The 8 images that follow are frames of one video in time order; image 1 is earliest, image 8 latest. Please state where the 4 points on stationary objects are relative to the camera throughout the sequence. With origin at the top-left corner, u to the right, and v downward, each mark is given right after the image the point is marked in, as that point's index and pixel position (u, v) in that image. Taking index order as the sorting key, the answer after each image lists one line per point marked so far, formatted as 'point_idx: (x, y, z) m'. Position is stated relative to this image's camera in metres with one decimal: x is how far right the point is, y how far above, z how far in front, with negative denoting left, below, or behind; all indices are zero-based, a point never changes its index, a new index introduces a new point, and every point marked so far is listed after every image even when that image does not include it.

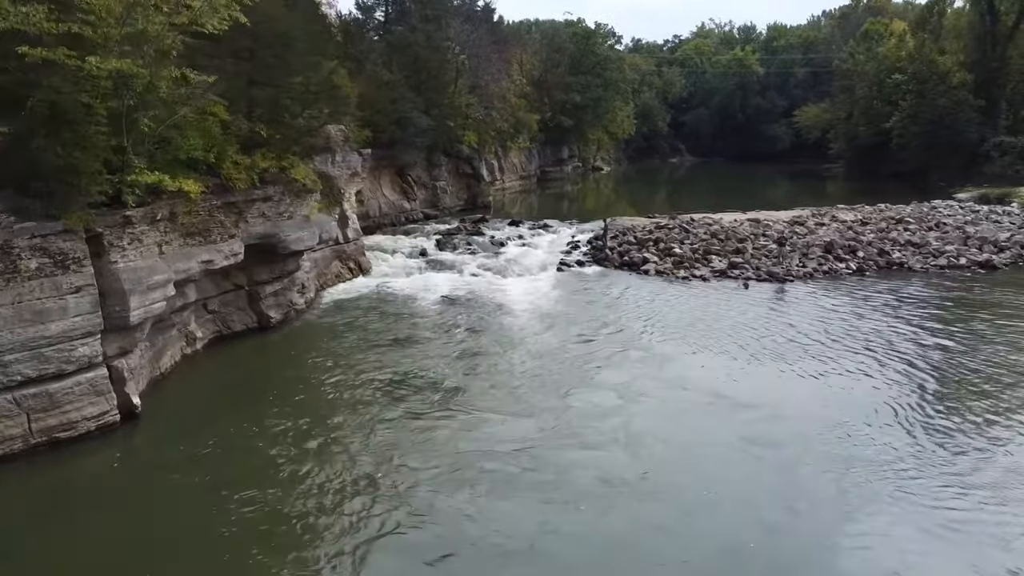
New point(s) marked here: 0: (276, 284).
0: (-5.4, +0.1, +16.4) m
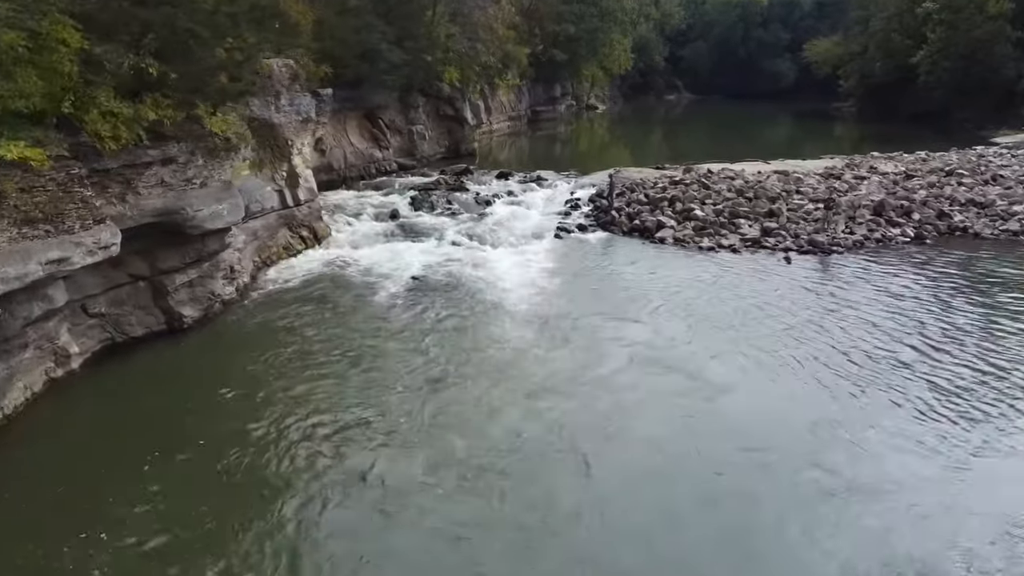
0: (-5.6, +0.3, +12.6) m
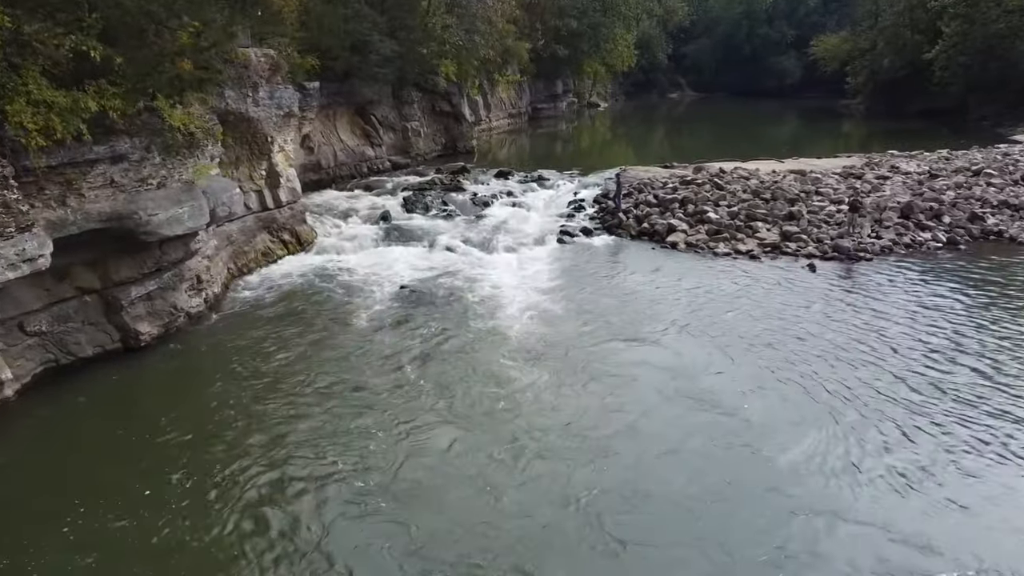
0: (-5.6, +0.1, +11.2) m
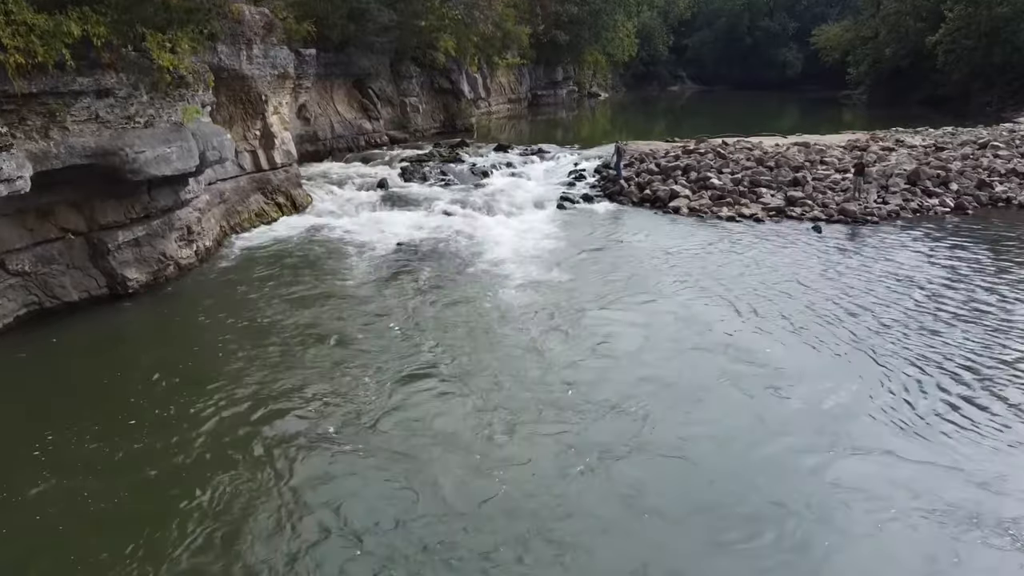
0: (-5.6, +0.9, +10.8) m
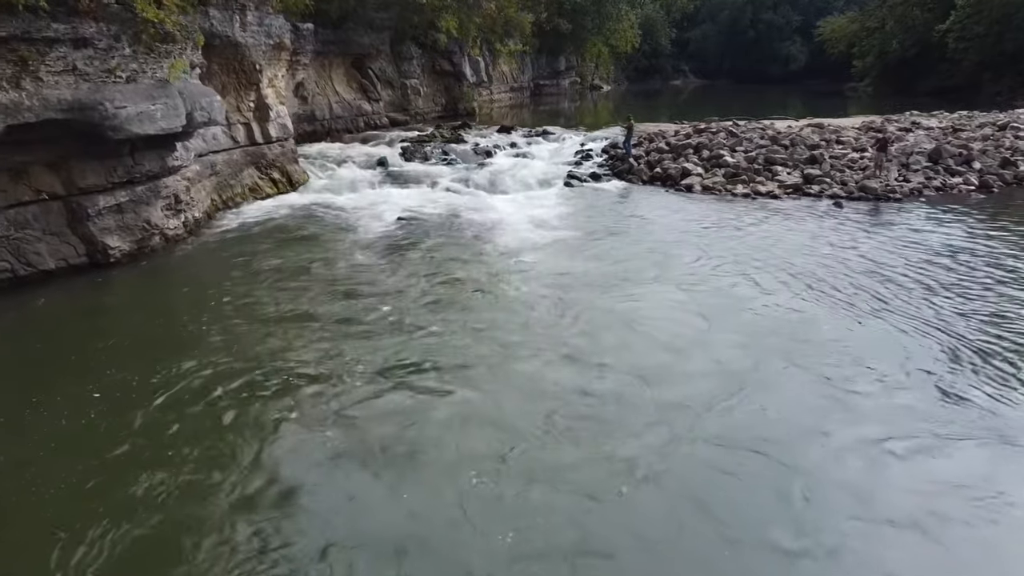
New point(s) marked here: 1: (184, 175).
0: (-5.5, +1.3, +10.1) m
1: (-5.4, +1.8, +11.8) m
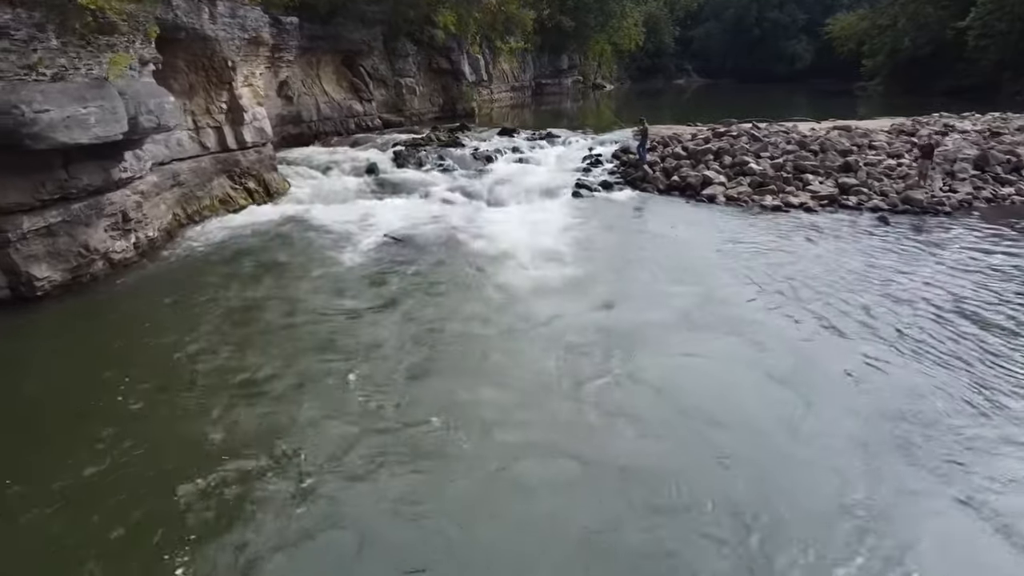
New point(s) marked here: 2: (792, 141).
0: (-5.4, +0.9, +8.5) m
1: (-5.3, +1.4, +10.2) m
2: (+6.7, +3.5, +17.3) m
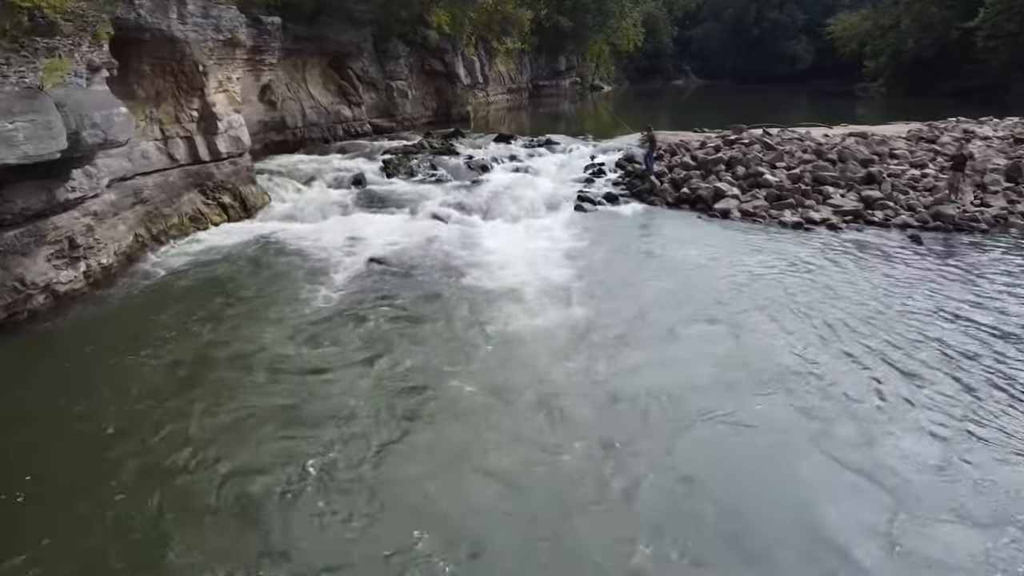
0: (-5.4, +0.5, +7.4) m
1: (-5.3, +1.0, +9.0) m
2: (+6.6, +3.1, +16.2) m
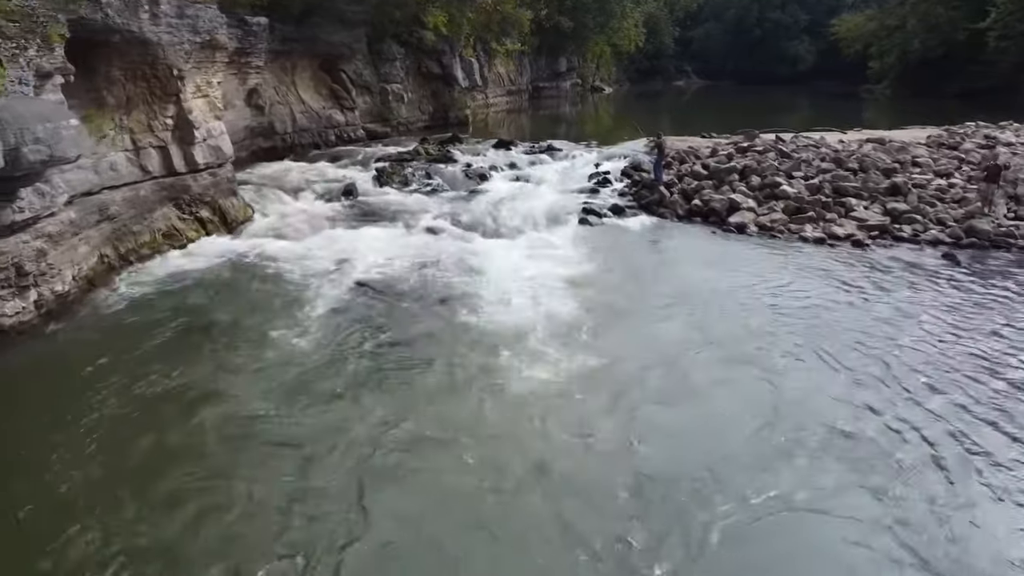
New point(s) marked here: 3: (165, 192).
0: (-5.4, +0.1, +6.5) m
1: (-5.3, +0.6, +8.1) m
2: (+6.6, +2.8, +15.3) m
3: (-5.3, +1.5, +11.1) m
